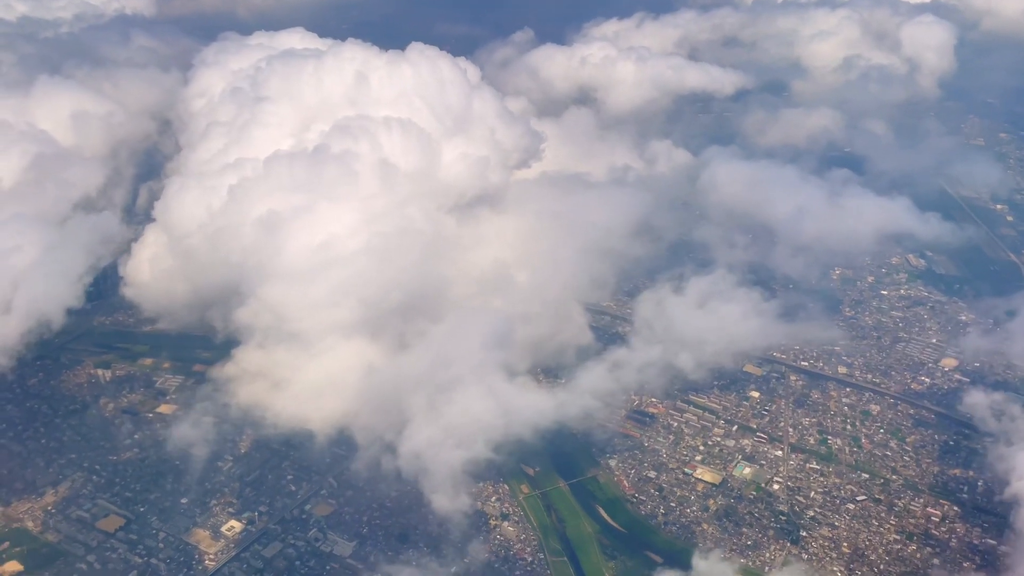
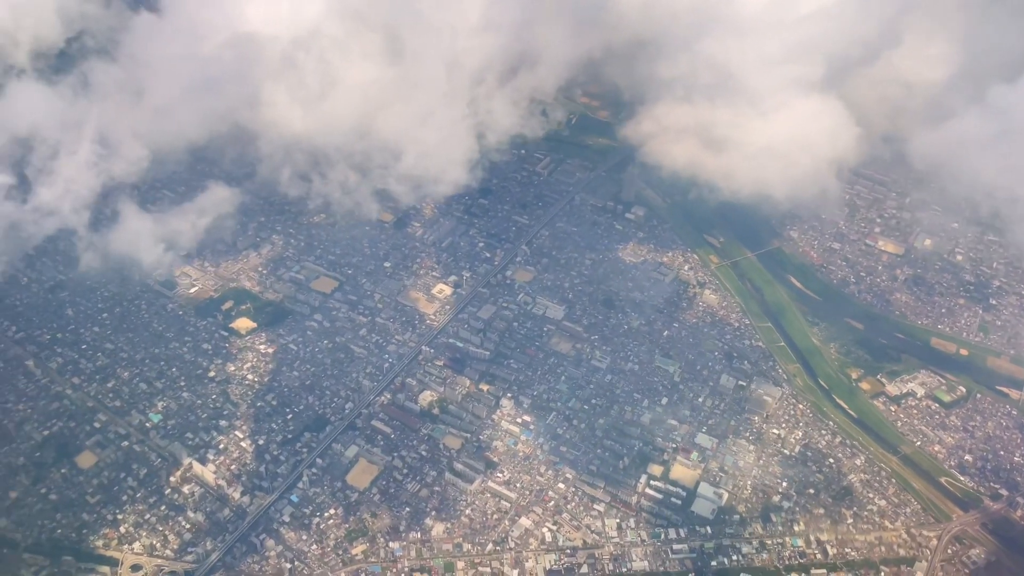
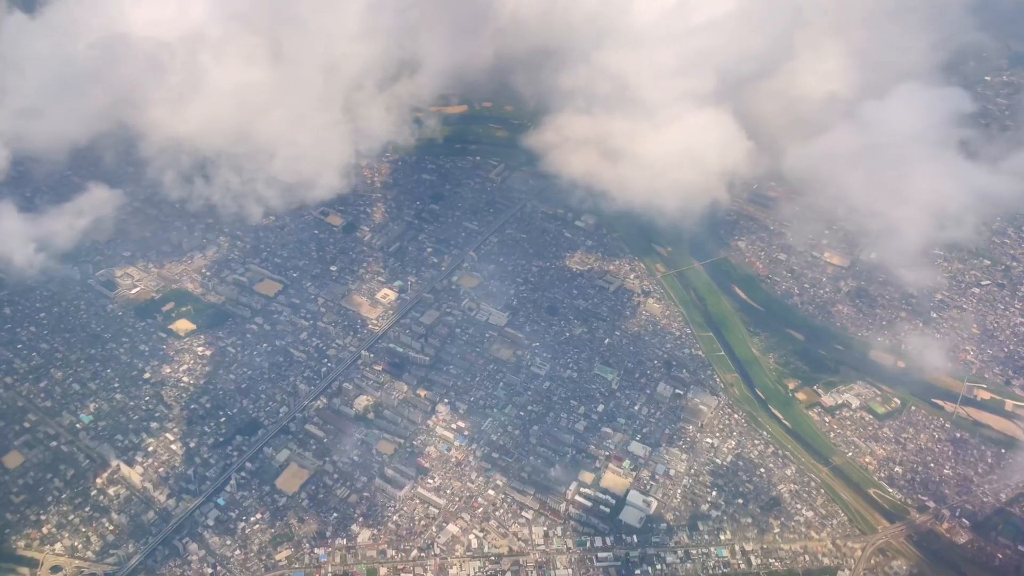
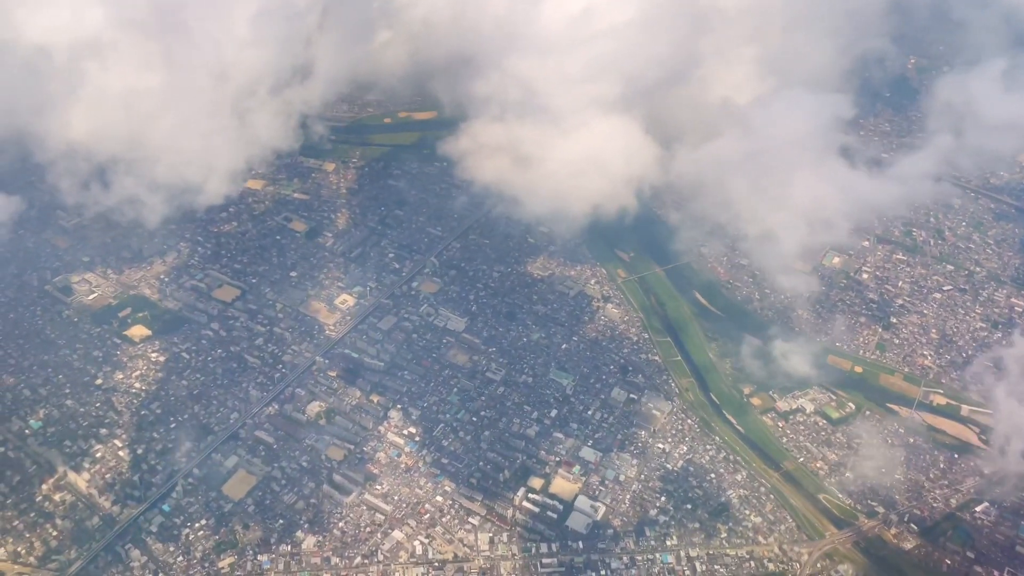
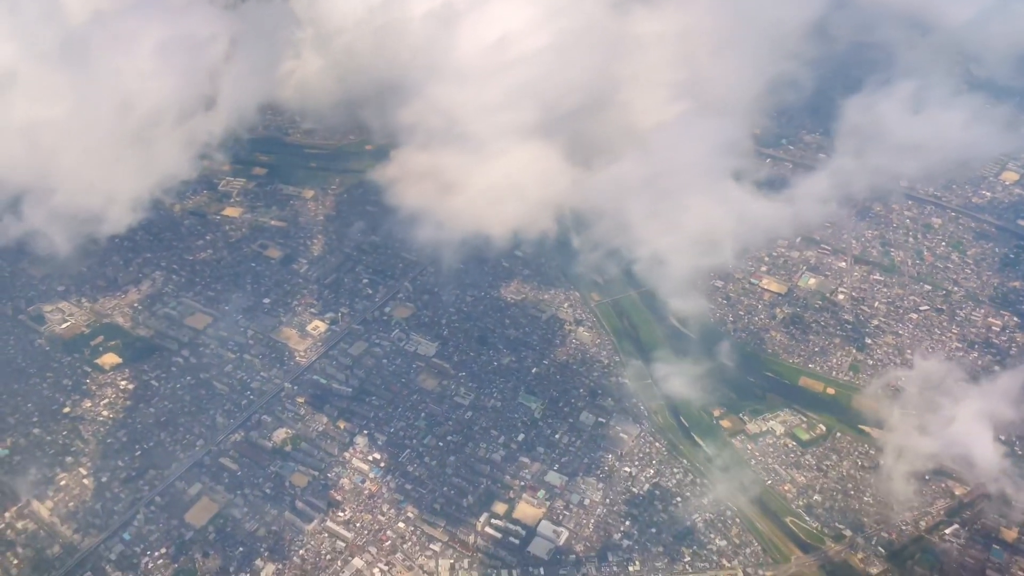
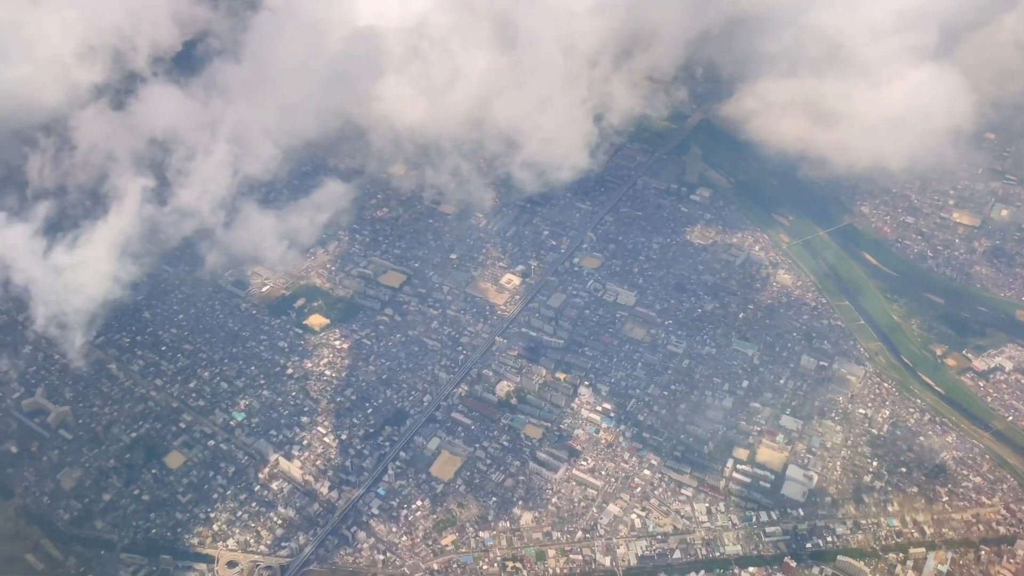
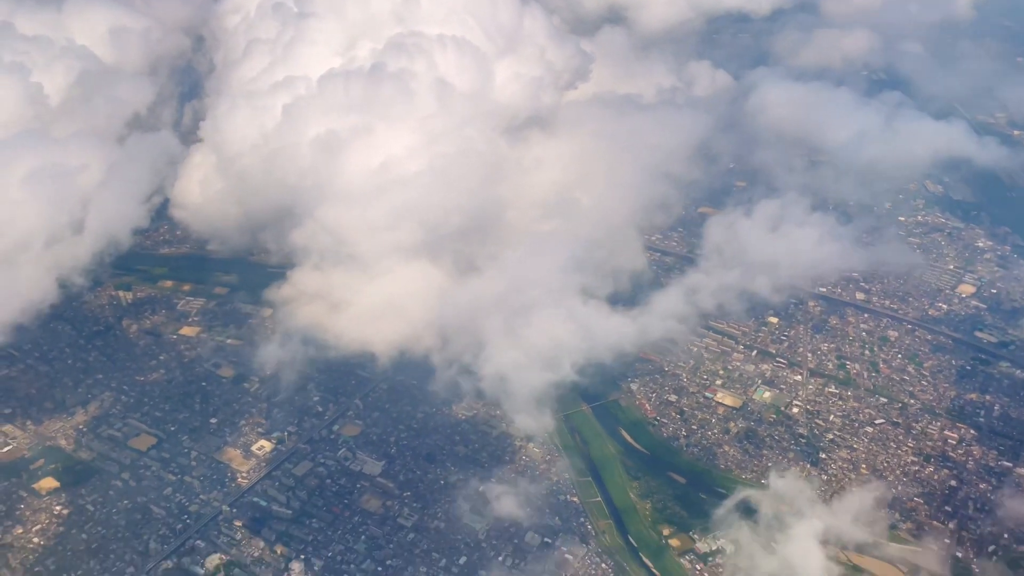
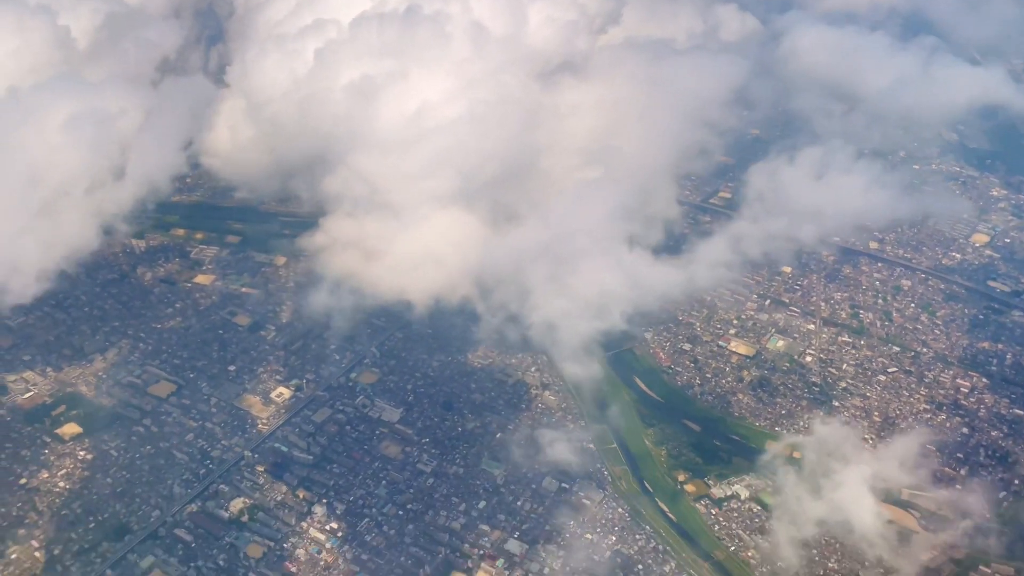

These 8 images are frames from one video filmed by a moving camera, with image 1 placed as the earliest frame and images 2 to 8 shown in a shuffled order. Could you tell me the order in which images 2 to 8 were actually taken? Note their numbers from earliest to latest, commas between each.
7, 8, 5, 4, 3, 2, 6
